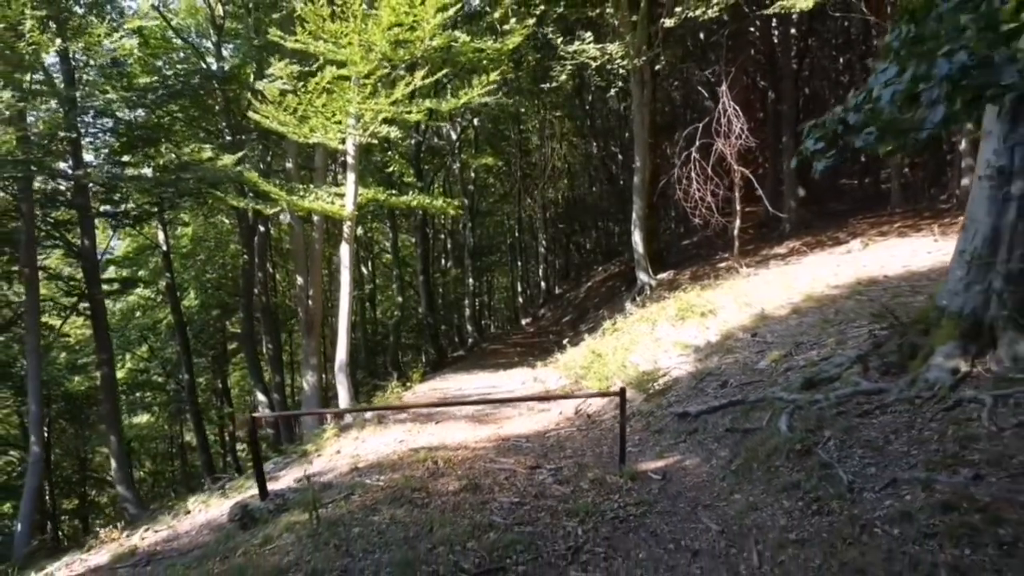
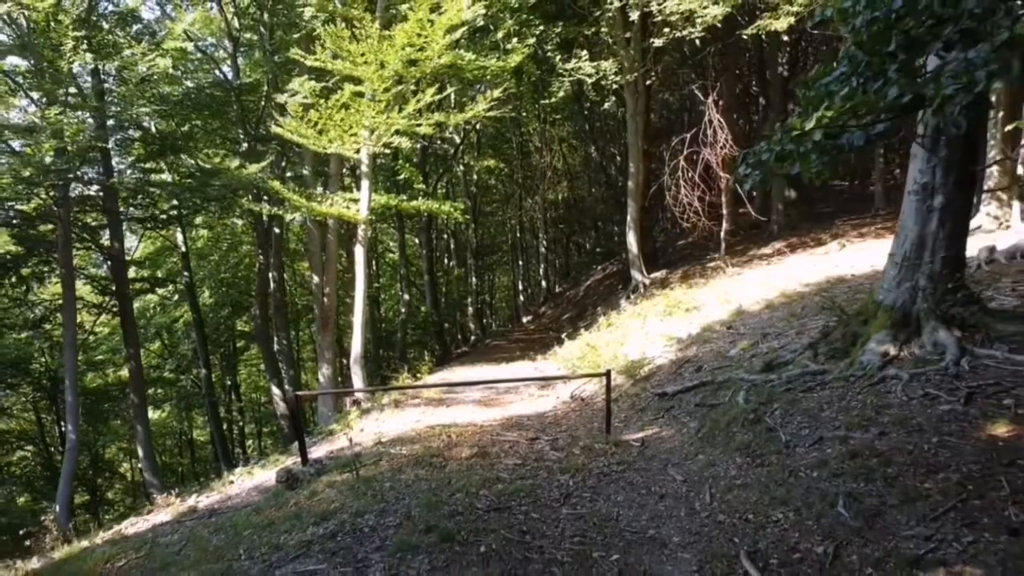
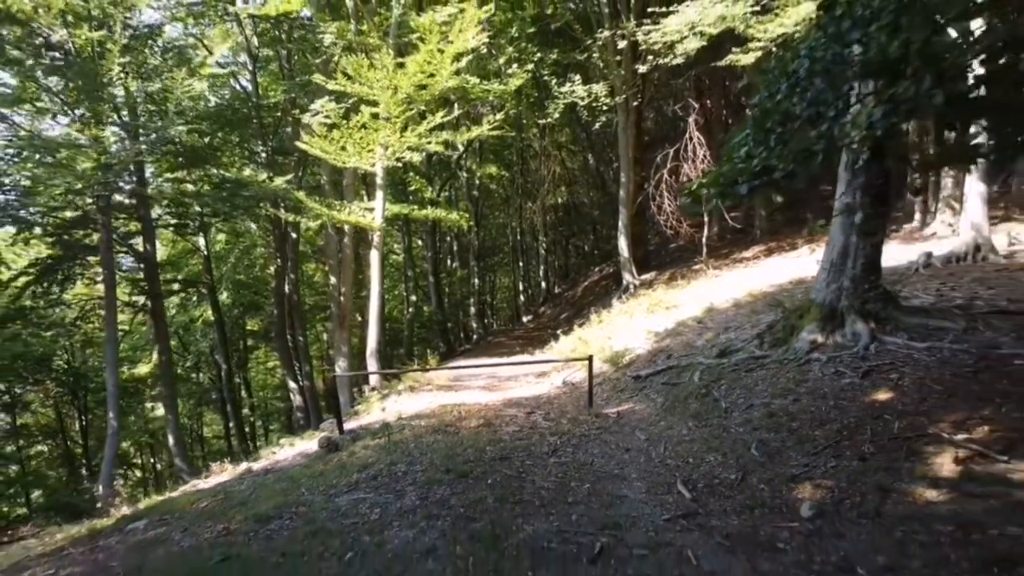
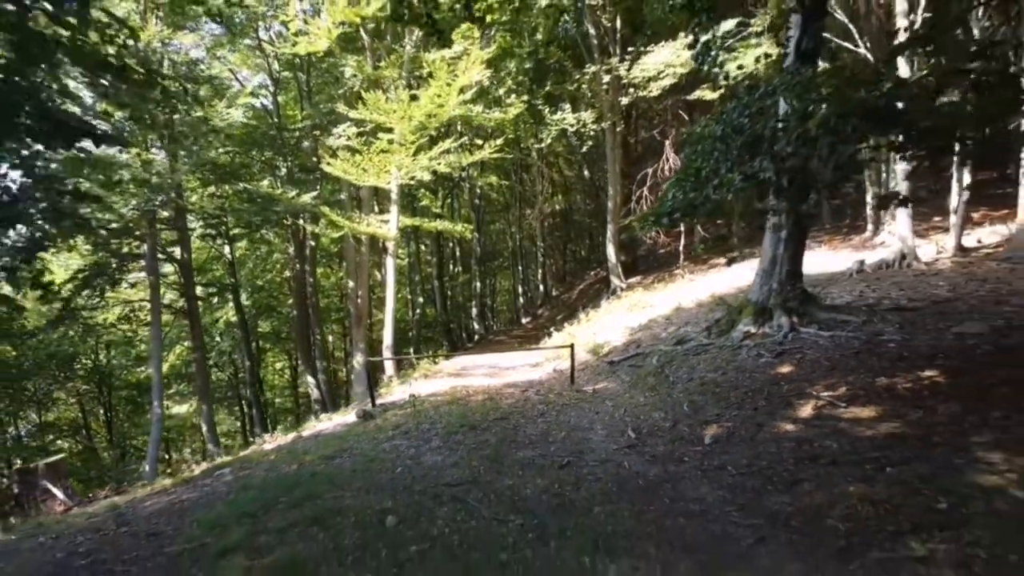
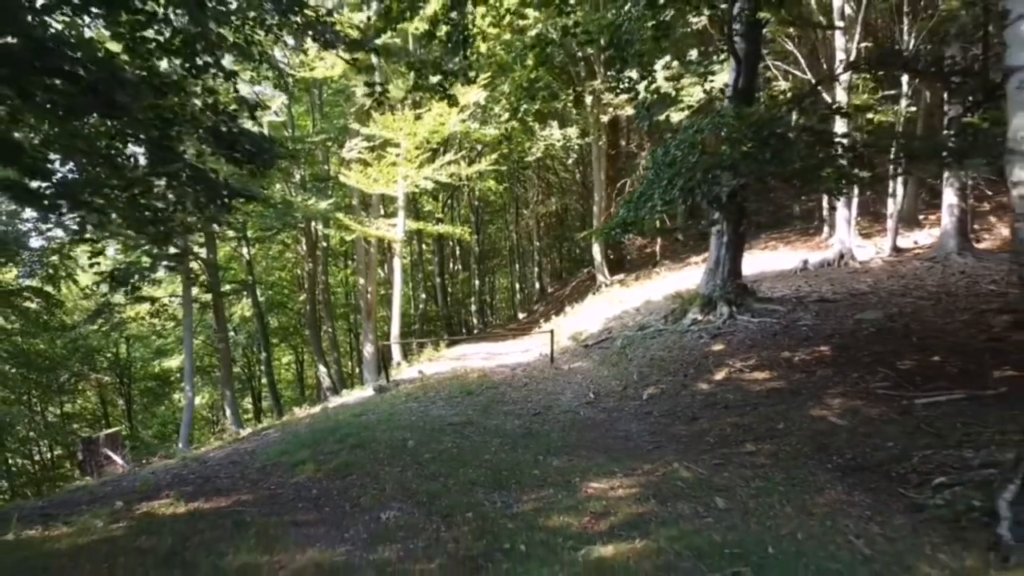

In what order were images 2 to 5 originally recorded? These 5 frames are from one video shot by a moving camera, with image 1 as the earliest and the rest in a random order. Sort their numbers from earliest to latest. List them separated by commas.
2, 3, 4, 5
